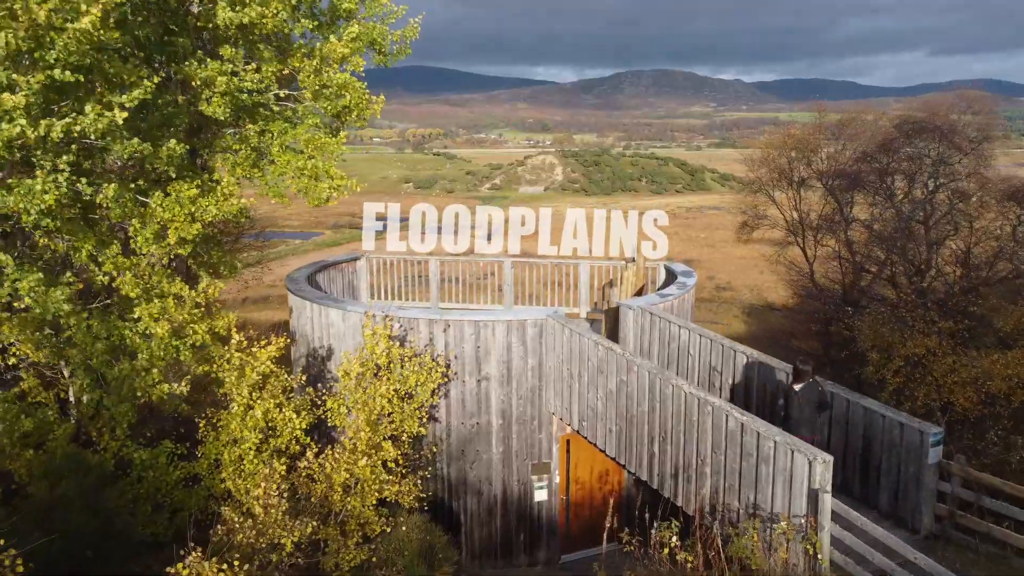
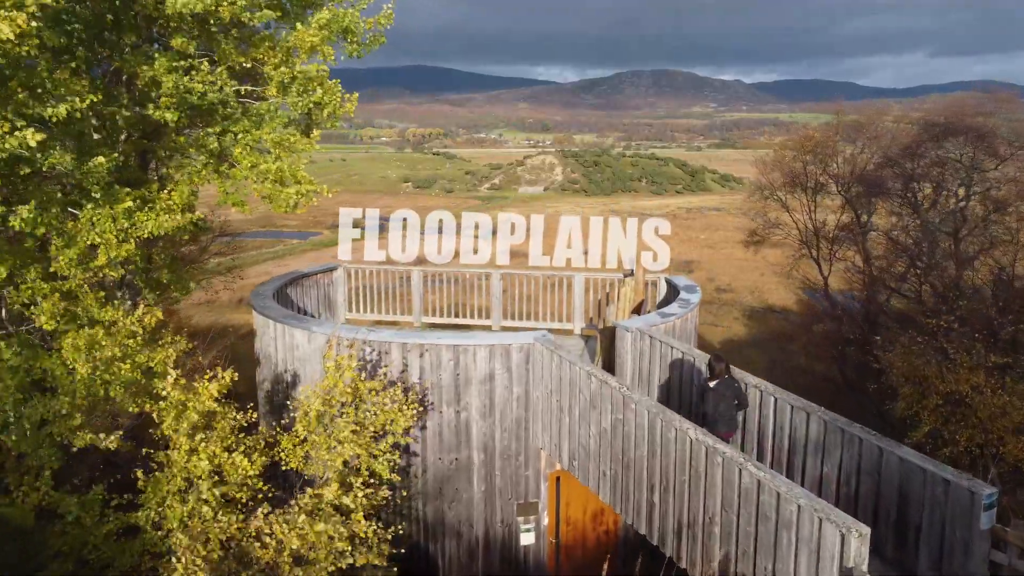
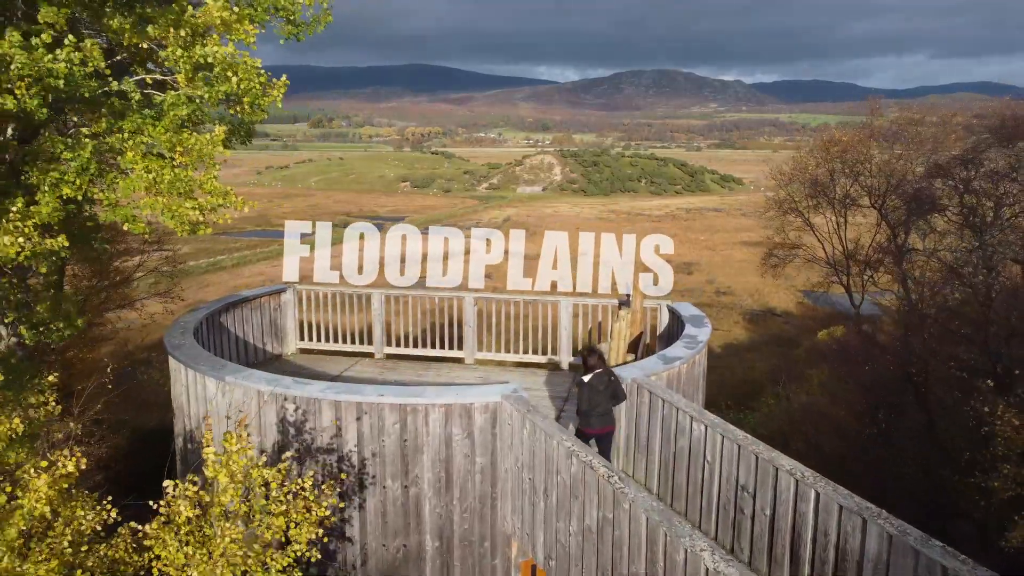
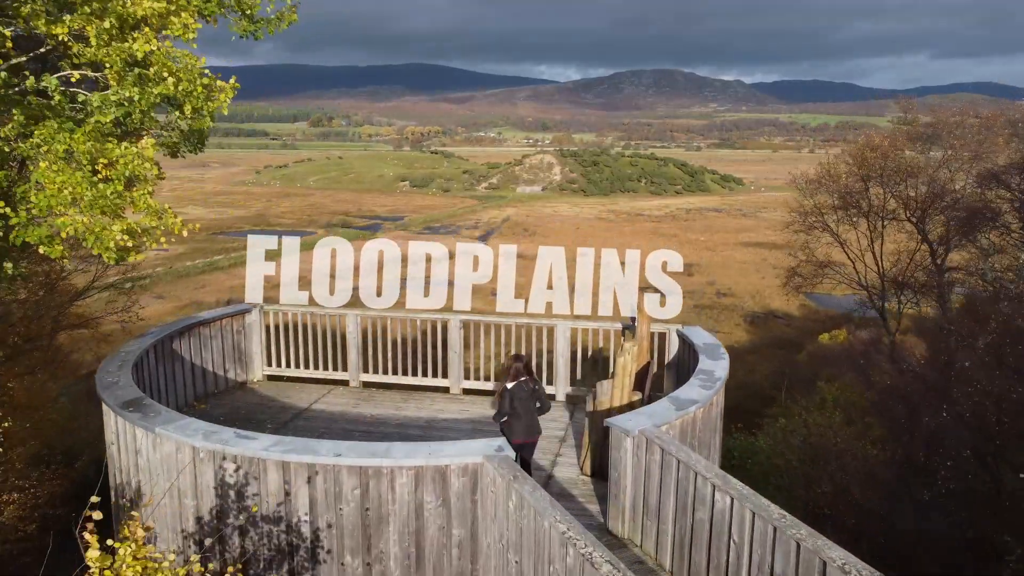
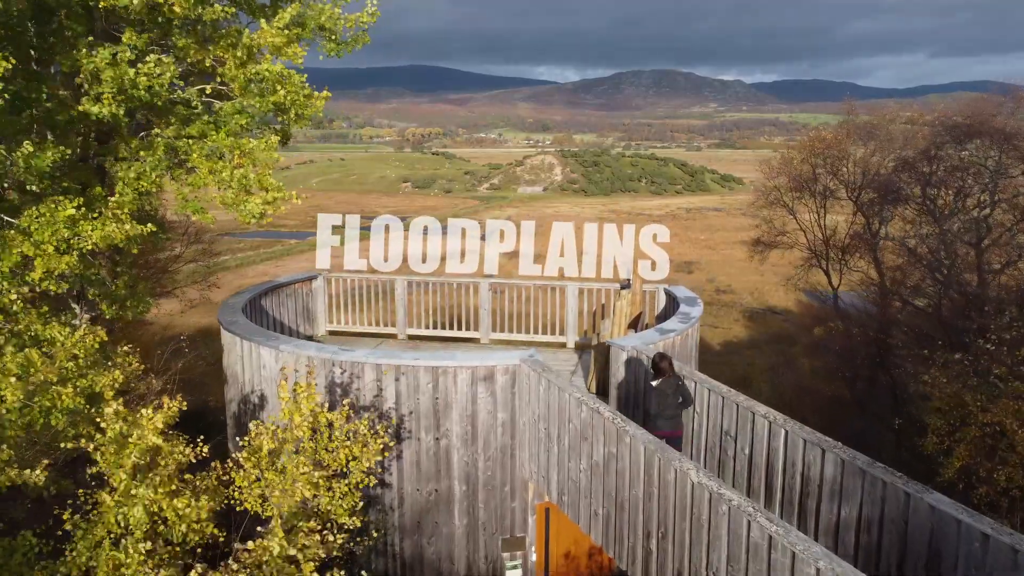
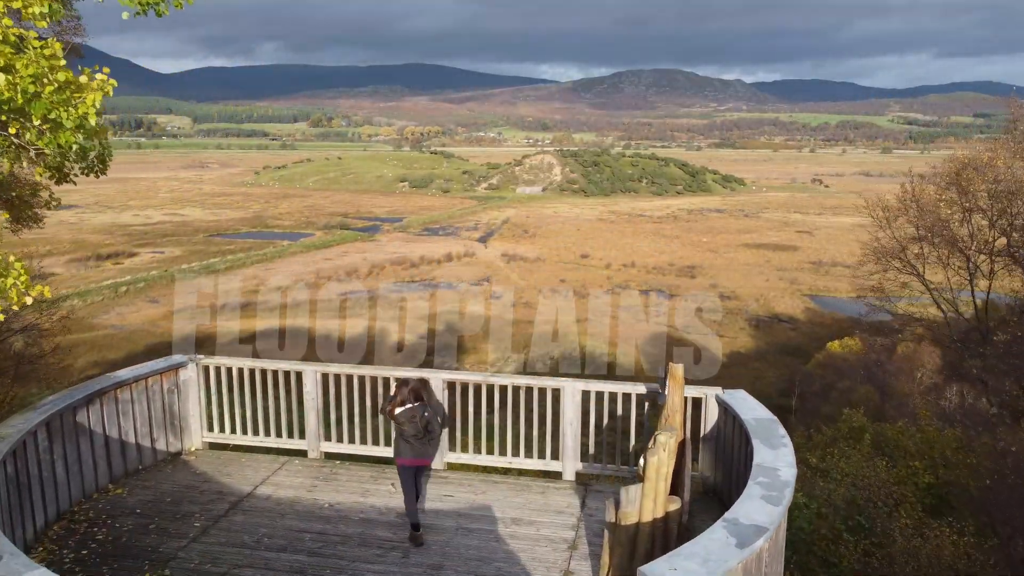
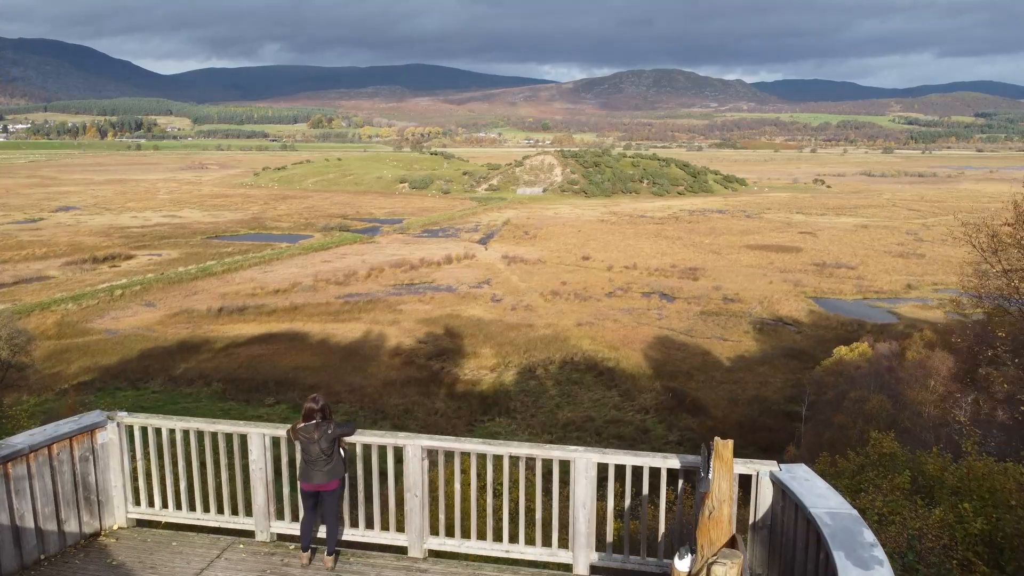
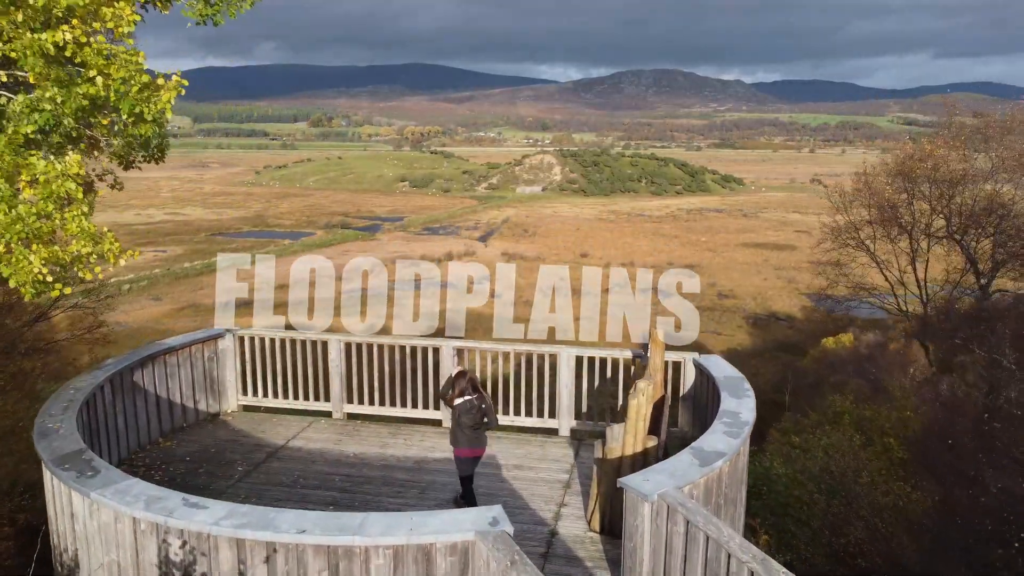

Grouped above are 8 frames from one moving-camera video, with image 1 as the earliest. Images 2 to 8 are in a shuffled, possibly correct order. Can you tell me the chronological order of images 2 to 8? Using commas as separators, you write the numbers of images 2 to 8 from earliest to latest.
2, 5, 3, 4, 8, 6, 7
